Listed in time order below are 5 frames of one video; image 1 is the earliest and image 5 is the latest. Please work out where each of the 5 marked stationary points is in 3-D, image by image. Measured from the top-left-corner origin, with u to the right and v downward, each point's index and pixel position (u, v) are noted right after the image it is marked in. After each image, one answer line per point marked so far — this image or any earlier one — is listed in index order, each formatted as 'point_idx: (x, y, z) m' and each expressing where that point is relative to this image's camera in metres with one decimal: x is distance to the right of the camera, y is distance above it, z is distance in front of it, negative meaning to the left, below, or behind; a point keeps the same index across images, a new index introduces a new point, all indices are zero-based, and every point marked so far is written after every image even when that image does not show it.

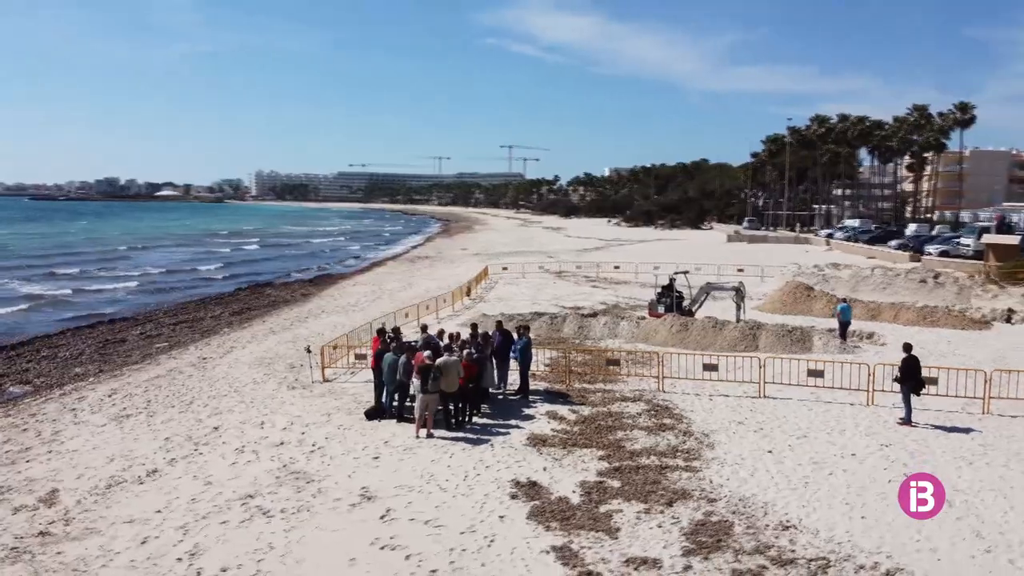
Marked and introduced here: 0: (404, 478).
0: (-1.3, -2.3, +10.1) m
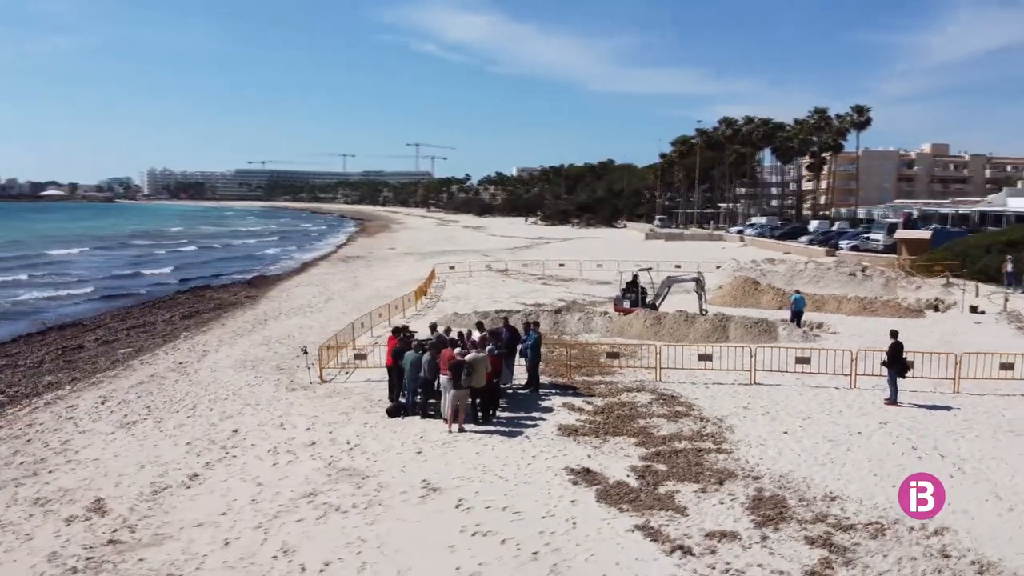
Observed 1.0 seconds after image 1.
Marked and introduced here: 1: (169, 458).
0: (-0.7, -2.3, +10.4) m
1: (-4.8, -2.4, +11.6) m
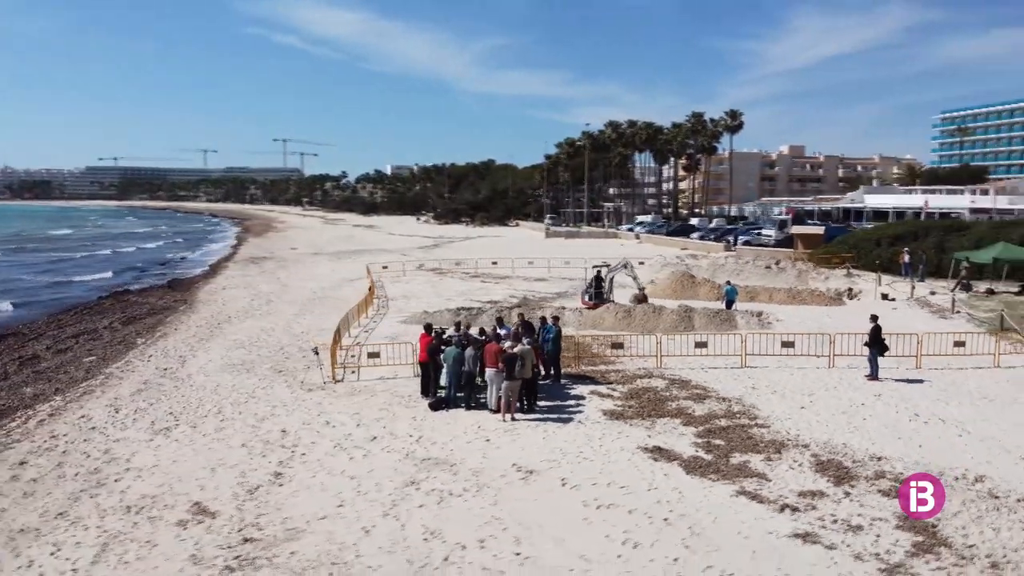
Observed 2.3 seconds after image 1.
0: (+0.3, -2.3, +11.2) m
1: (-3.9, -2.4, +11.6) m
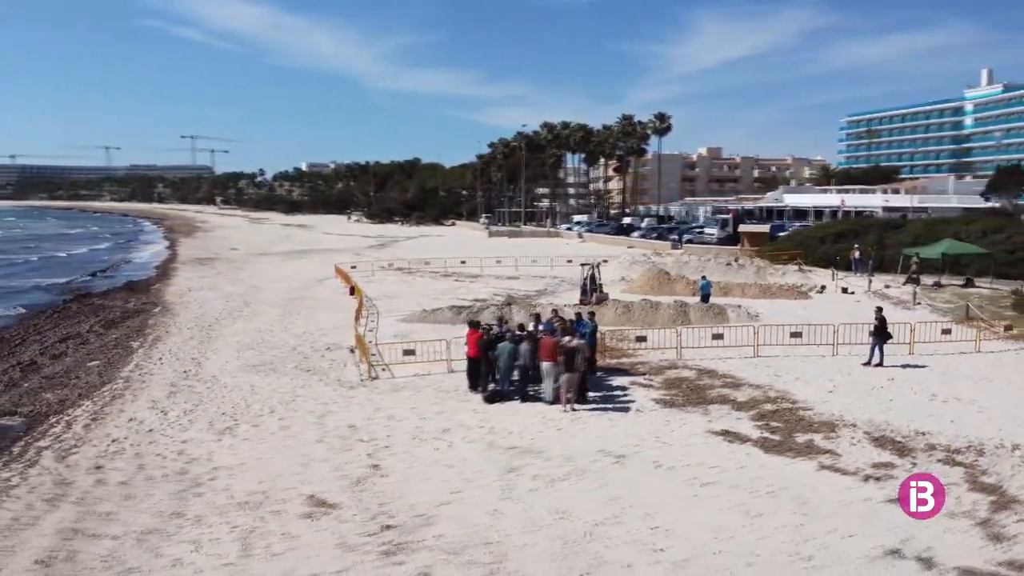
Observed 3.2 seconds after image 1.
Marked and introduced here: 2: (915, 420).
0: (+1.5, -2.2, +11.9) m
1: (-2.8, -2.4, +11.9) m
2: (+6.2, -2.0, +12.6) m
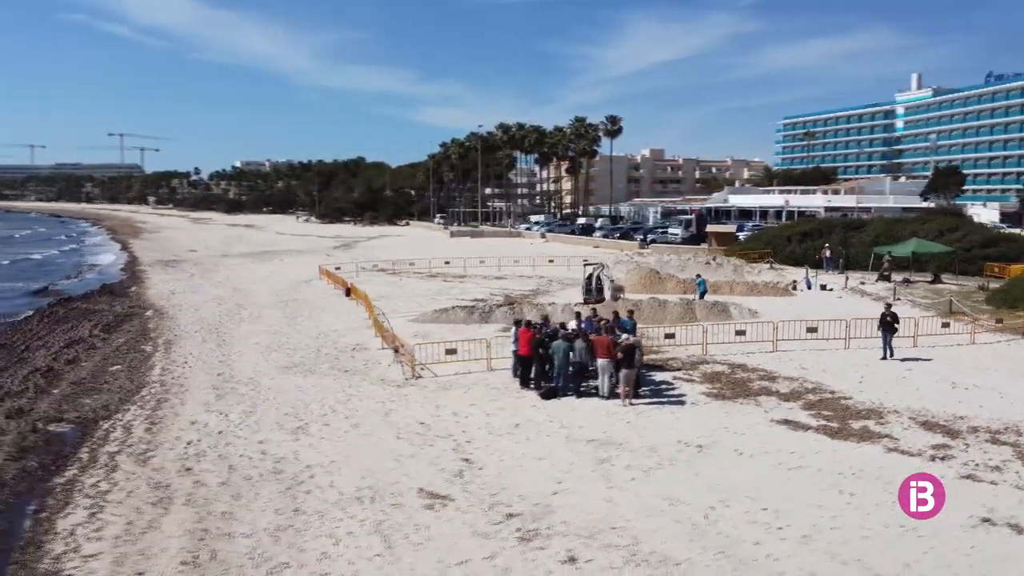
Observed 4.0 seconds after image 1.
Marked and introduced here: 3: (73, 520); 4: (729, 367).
0: (+2.7, -2.2, +12.7) m
1: (-1.6, -2.5, +12.3) m
2: (+7.3, -2.0, +13.7) m
3: (-5.6, -3.0, +10.5) m
4: (+4.4, -1.6, +16.5) m
